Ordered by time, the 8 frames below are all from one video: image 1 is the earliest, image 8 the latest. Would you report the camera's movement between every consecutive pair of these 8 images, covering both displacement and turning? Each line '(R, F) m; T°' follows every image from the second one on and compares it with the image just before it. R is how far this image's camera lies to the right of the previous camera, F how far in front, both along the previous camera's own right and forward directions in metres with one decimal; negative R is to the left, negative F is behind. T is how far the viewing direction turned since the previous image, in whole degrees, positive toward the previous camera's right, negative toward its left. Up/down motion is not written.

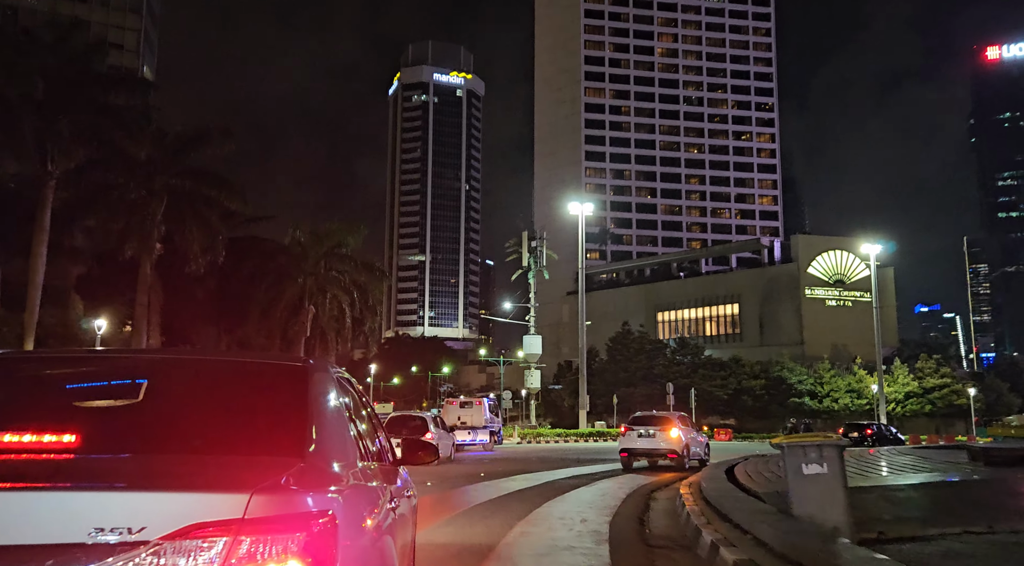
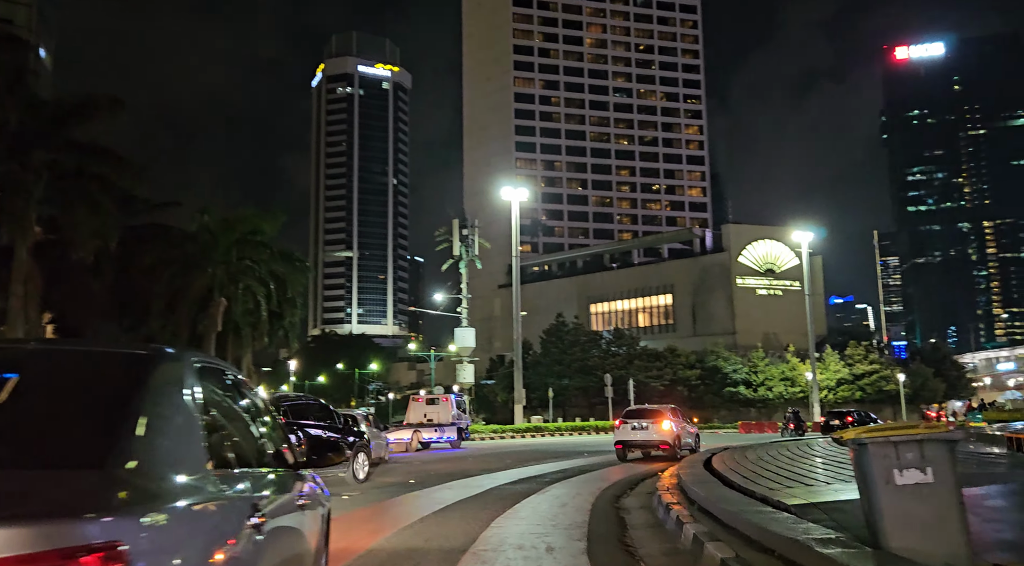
(-0.1, +2.1) m; +5°
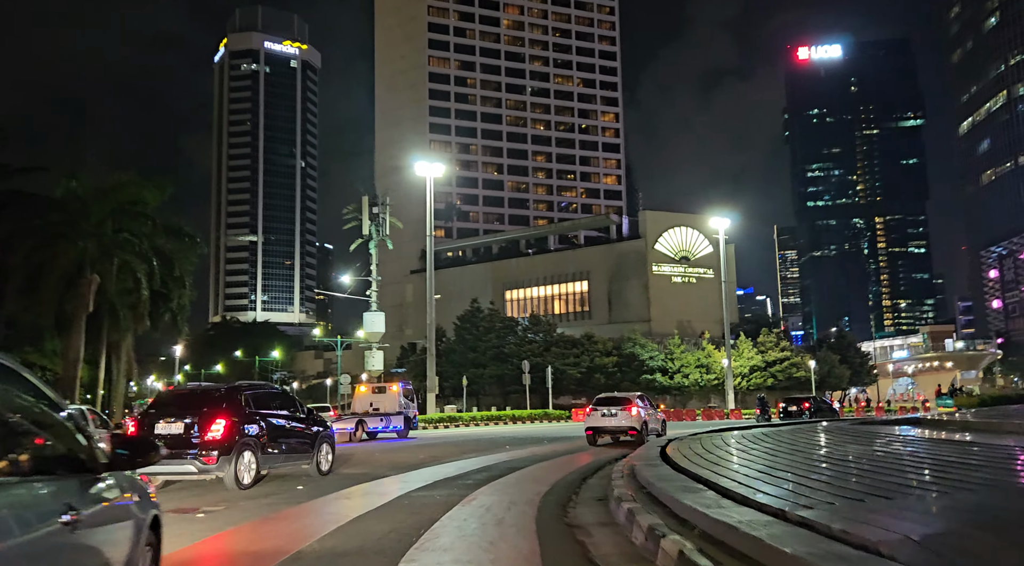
(-0.1, +2.3) m; +6°
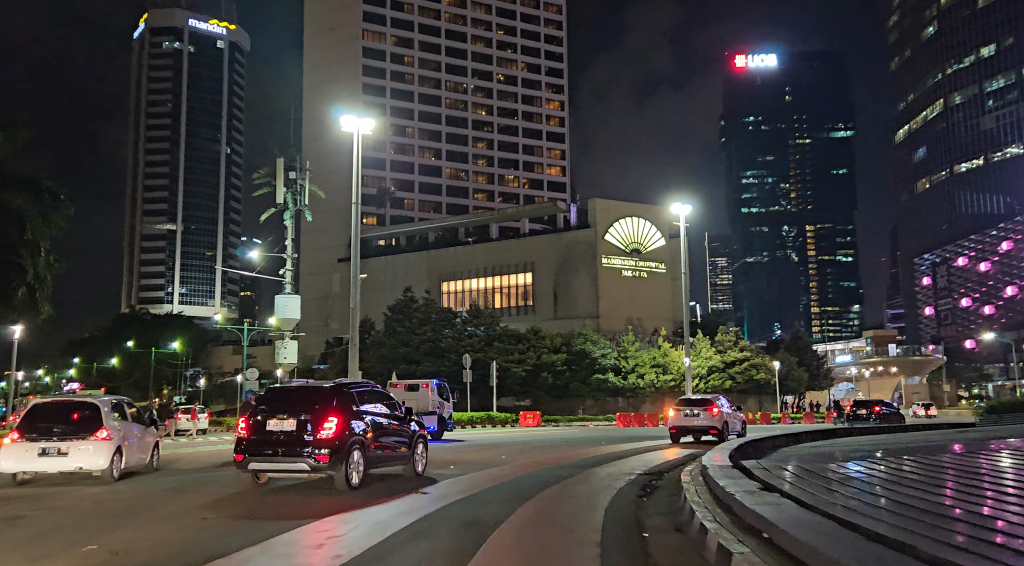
(-0.3, +6.2) m; +4°
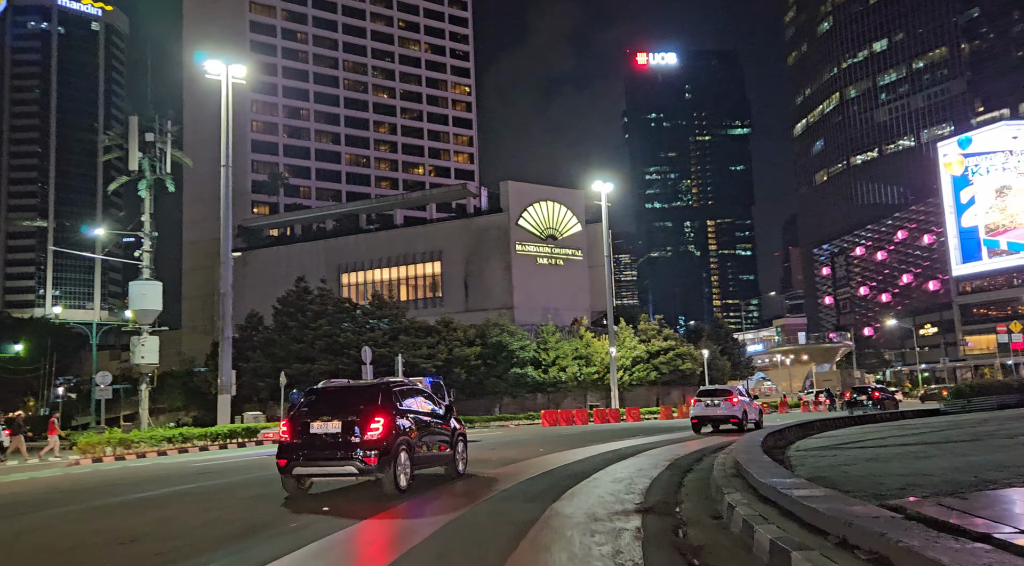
(0.0, +5.1) m; +6°
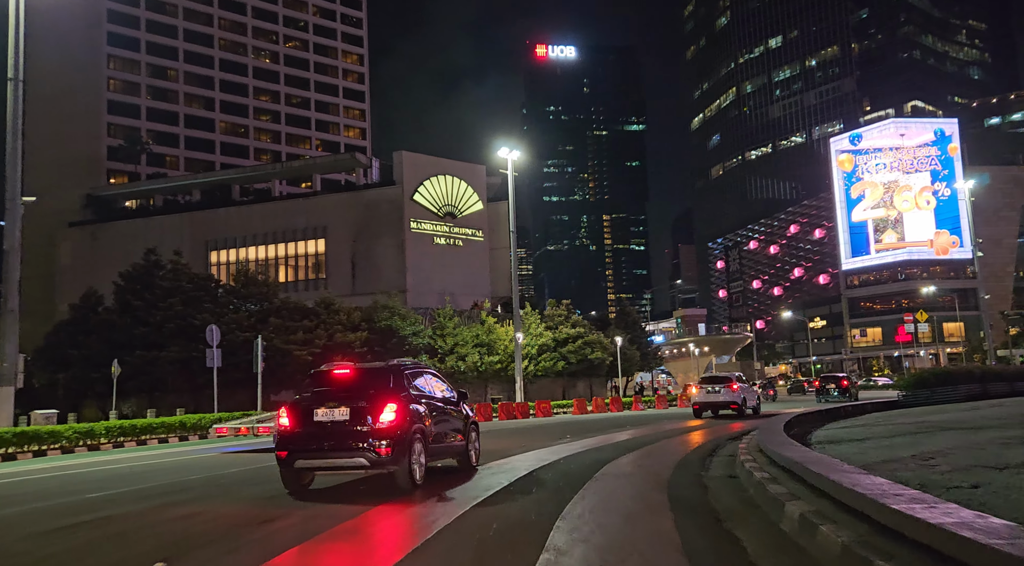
(+0.1, +5.7) m; +7°
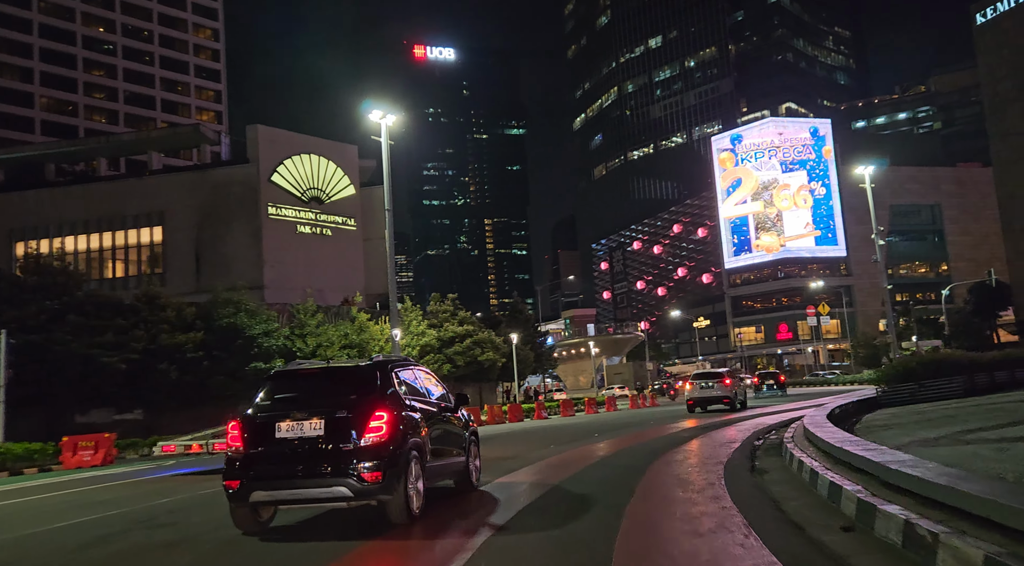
(+0.2, +6.9) m; +8°
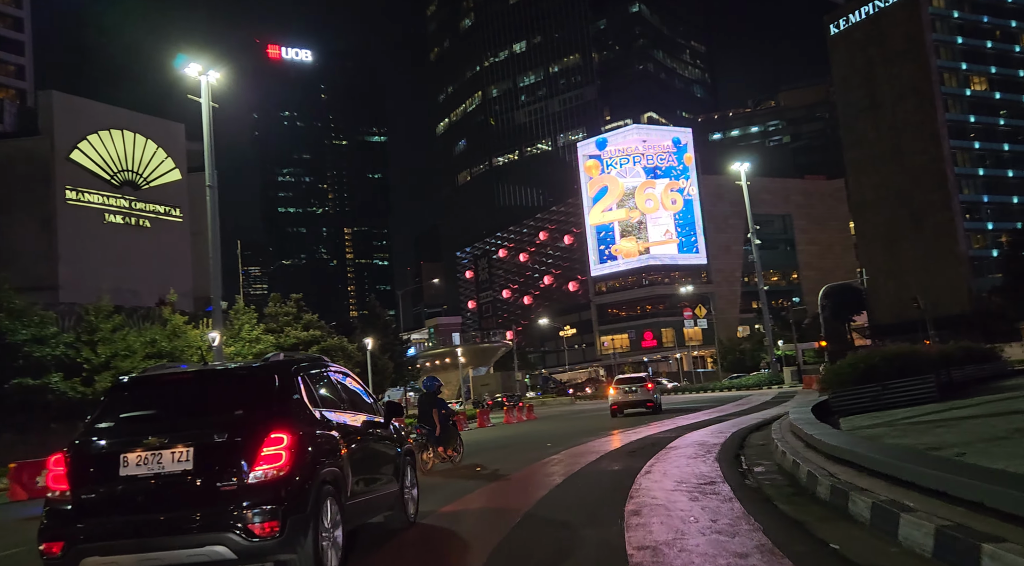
(+0.3, +5.9) m; +9°
